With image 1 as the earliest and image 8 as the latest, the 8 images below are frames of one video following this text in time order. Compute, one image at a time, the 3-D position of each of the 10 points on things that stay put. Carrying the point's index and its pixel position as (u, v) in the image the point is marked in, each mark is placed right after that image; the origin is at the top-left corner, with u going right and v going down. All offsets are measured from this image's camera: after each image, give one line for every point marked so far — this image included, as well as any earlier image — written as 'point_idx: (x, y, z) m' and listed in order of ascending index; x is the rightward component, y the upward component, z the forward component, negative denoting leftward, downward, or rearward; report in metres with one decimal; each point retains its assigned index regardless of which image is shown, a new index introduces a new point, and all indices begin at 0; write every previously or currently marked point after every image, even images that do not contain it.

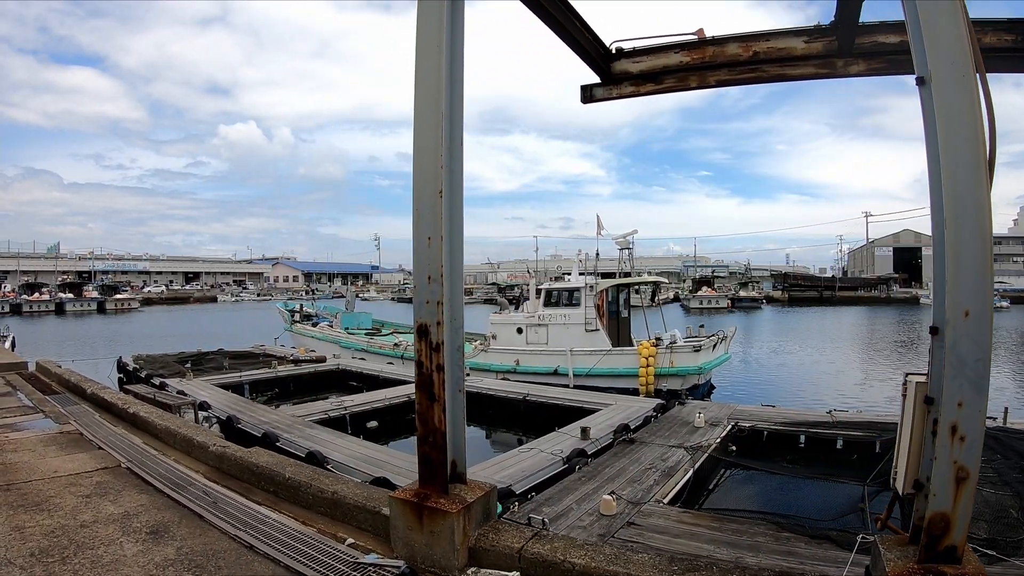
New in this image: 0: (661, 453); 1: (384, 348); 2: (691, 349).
0: (+2.1, -2.0, +6.7) m
1: (-3.4, -1.7, +14.2) m
2: (+3.5, -1.1, +10.0) m
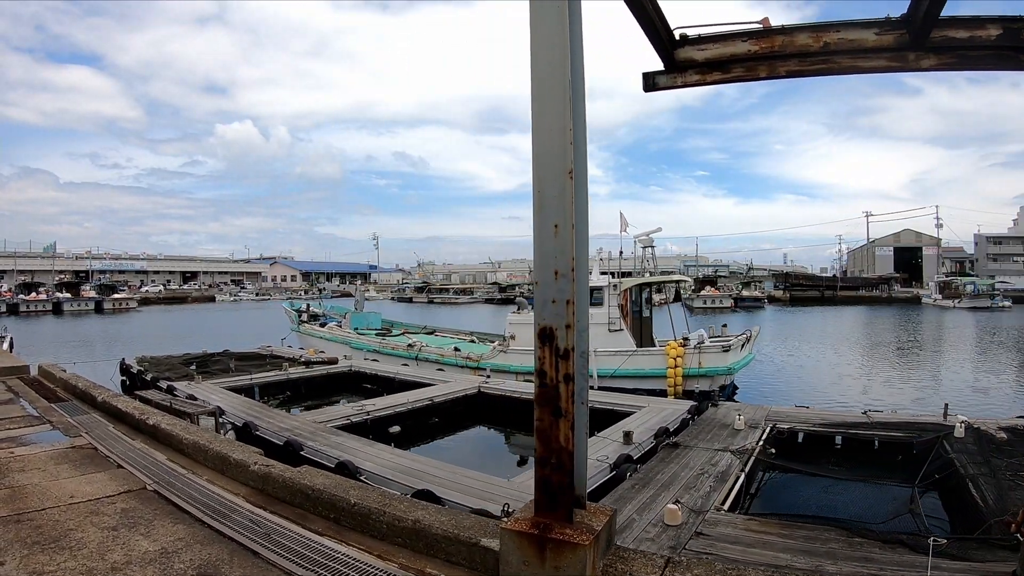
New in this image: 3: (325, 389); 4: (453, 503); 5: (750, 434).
0: (+2.5, -2.0, +6.4) m
1: (-3.0, -1.6, +13.9) m
2: (+3.9, -1.1, +9.8) m
3: (-4.6, -2.6, +13.1) m
4: (-0.5, -1.8, +4.4) m
5: (+3.4, -2.0, +7.5) m
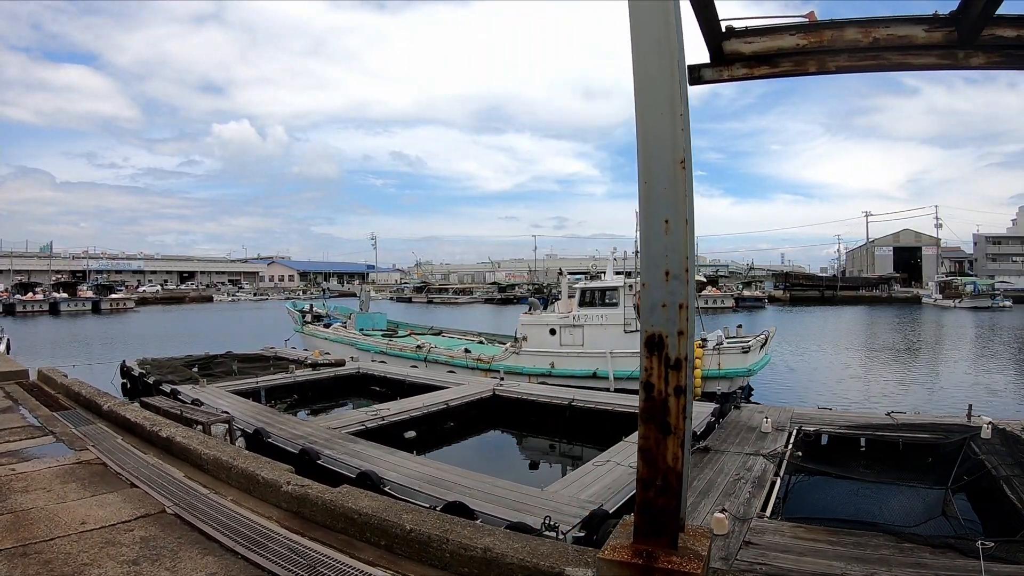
0: (+2.8, -2.0, +6.3) m
1: (-2.8, -1.6, +13.7) m
2: (+4.2, -1.1, +9.6) m
3: (-4.4, -2.6, +12.9) m
4: (-0.2, -1.8, +4.2) m
5: (+3.7, -2.0, +7.3) m
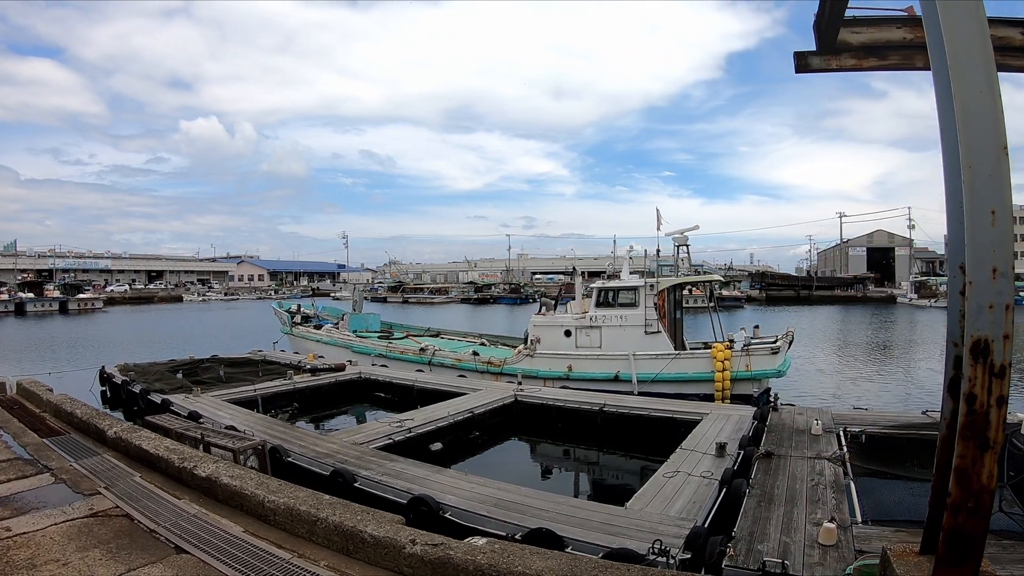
0: (+3.3, -2.0, +5.9) m
1: (-2.6, -1.6, +13.2) m
2: (+4.5, -1.1, +9.3) m
3: (-4.1, -2.6, +12.3) m
4: (+0.5, -1.8, +3.8) m
5: (+4.2, -2.0, +7.0) m
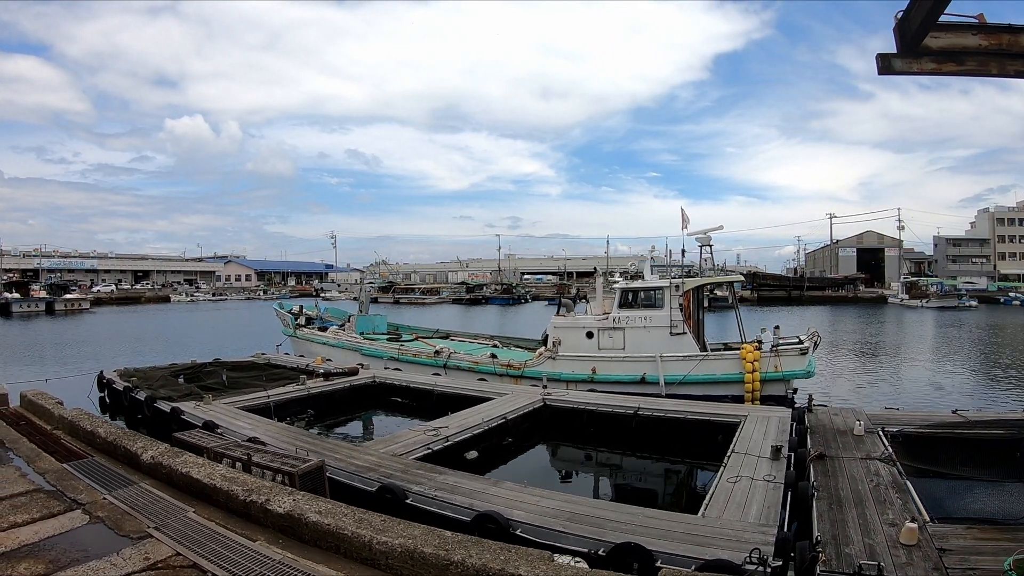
0: (+3.9, -2.0, +5.8) m
1: (-2.2, -1.7, +12.9) m
2: (+5.0, -1.1, +9.3) m
3: (-3.7, -2.6, +12.0) m
4: (+1.0, -1.8, +3.6) m
5: (+4.7, -2.0, +6.9) m
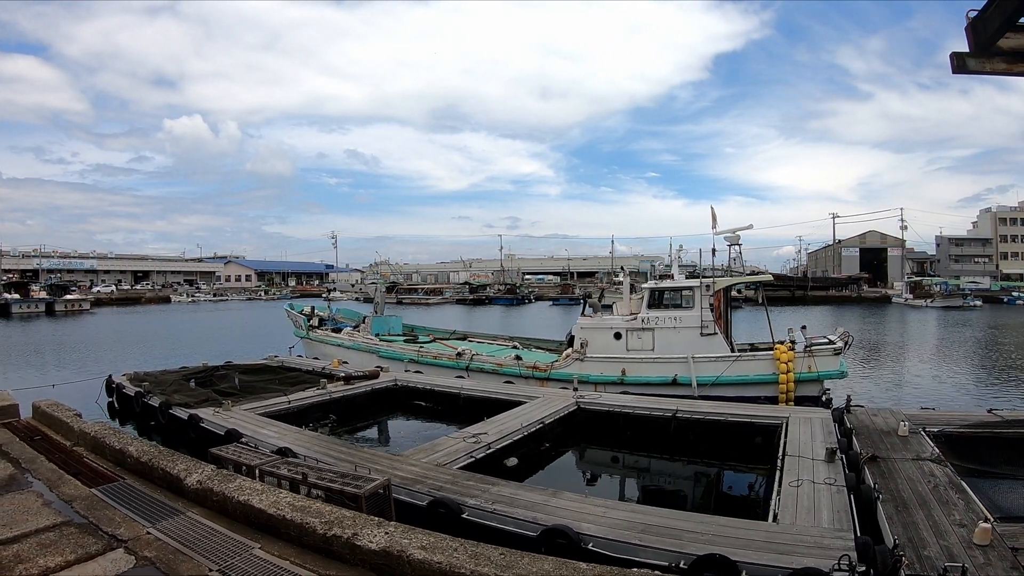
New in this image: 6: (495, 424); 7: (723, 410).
0: (+4.4, -2.0, +5.7) m
1: (-1.7, -1.7, +12.8) m
2: (+5.5, -1.1, +9.2) m
3: (-3.2, -2.6, +11.9) m
4: (+1.6, -1.8, +3.5) m
5: (+5.3, -2.0, +6.8) m
6: (-0.2, -1.8, +7.5) m
7: (+3.1, -1.8, +8.0) m
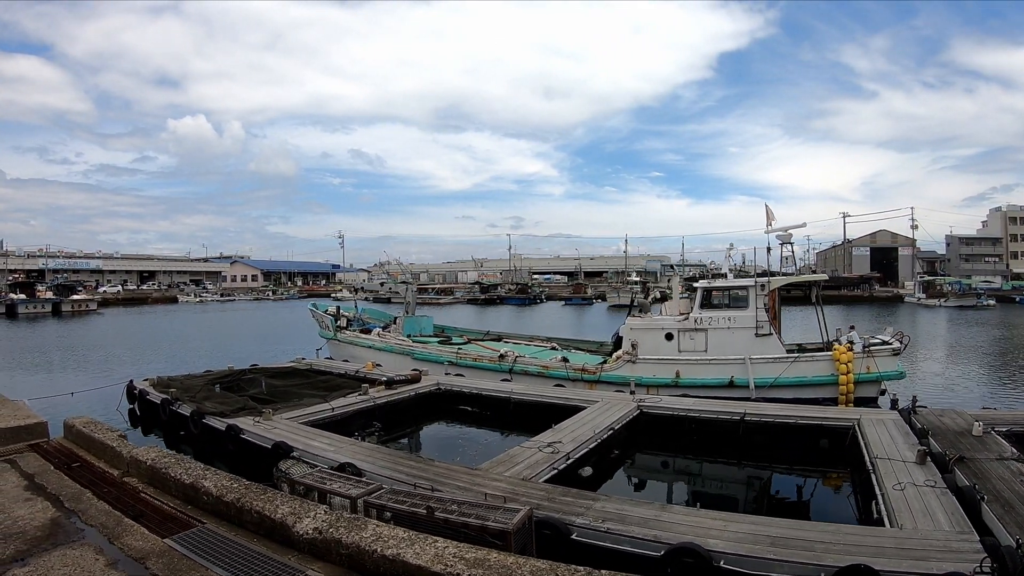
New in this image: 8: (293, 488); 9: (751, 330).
0: (+5.4, -2.0, +5.7) m
1: (-0.6, -1.7, +12.8) m
2: (+6.5, -1.1, +9.1) m
3: (-2.2, -2.7, +11.9) m
4: (+2.6, -1.9, +3.5) m
5: (+6.3, -2.0, +6.8) m
6: (+0.8, -1.9, +7.5) m
7: (+4.2, -1.8, +7.9) m
8: (-3.0, -2.8, +7.1) m
9: (+4.5, -0.8, +10.0) m
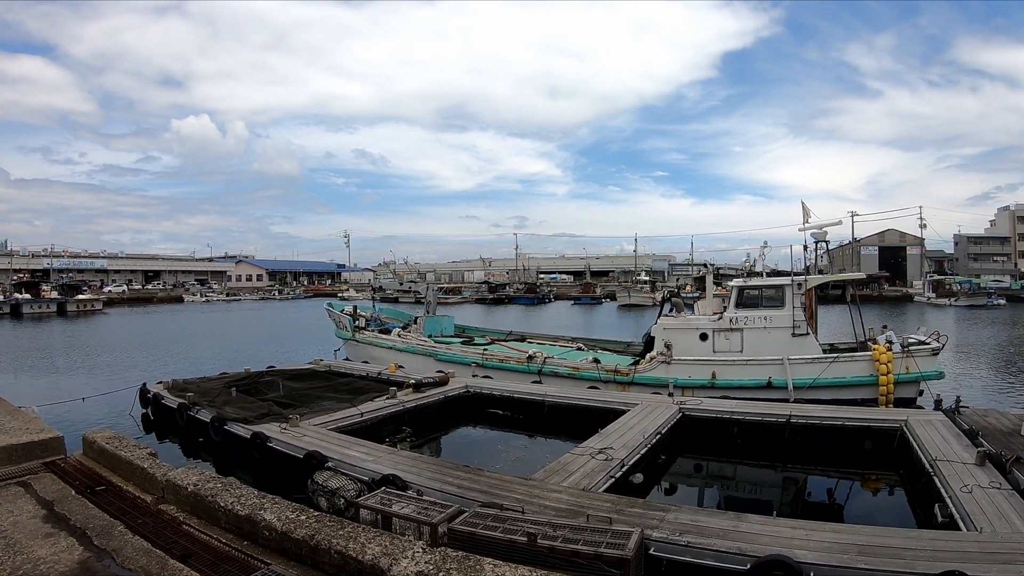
0: (+6.1, -2.0, +5.7) m
1: (+0.1, -1.7, +12.8) m
2: (+7.2, -1.1, +9.1) m
3: (-1.5, -2.7, +11.9) m
4: (+3.2, -1.9, +3.5) m
5: (+6.9, -2.0, +6.8) m
6: (+1.4, -1.9, +7.6) m
7: (+4.8, -1.8, +7.9) m
8: (-2.3, -2.8, +7.2) m
9: (+5.1, -0.8, +10.0) m
